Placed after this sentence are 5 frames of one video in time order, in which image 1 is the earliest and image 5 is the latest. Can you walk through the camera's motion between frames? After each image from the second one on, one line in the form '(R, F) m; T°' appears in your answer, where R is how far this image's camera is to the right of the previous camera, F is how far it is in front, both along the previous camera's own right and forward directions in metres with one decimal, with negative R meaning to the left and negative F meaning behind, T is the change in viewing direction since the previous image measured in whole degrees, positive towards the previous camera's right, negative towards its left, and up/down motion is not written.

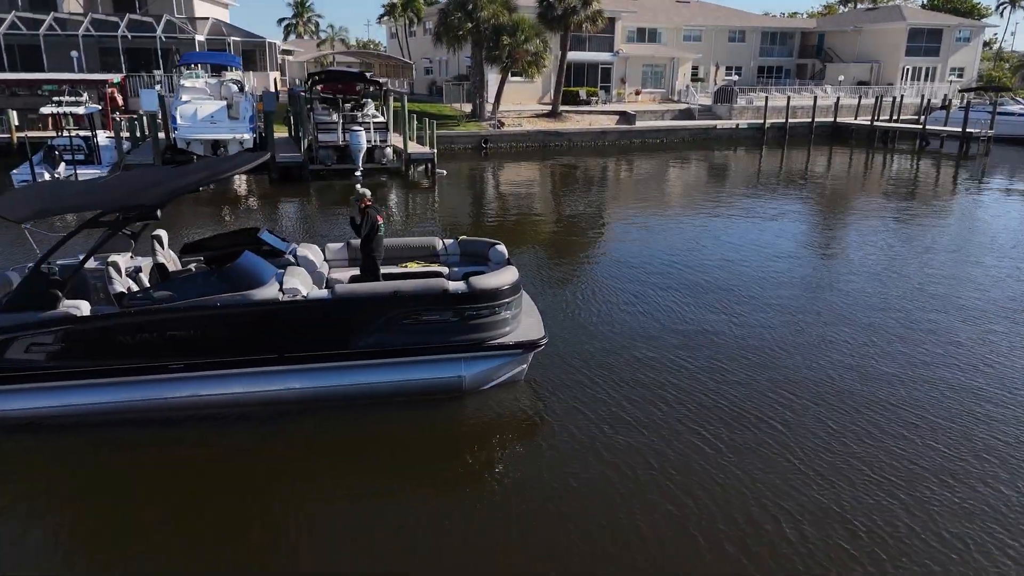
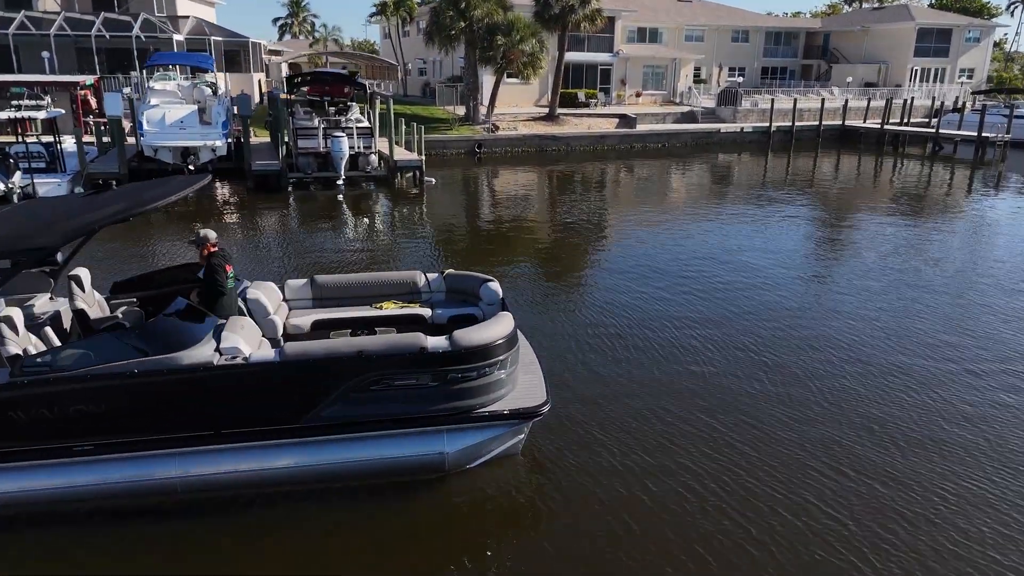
(0.0, +1.3) m; 0°
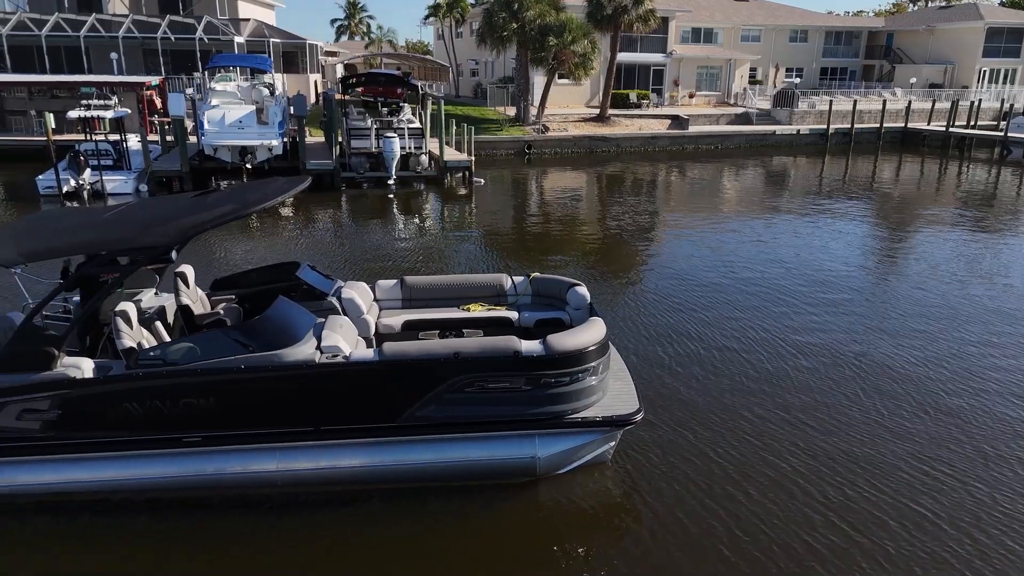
(-0.4, 0.0) m; -3°
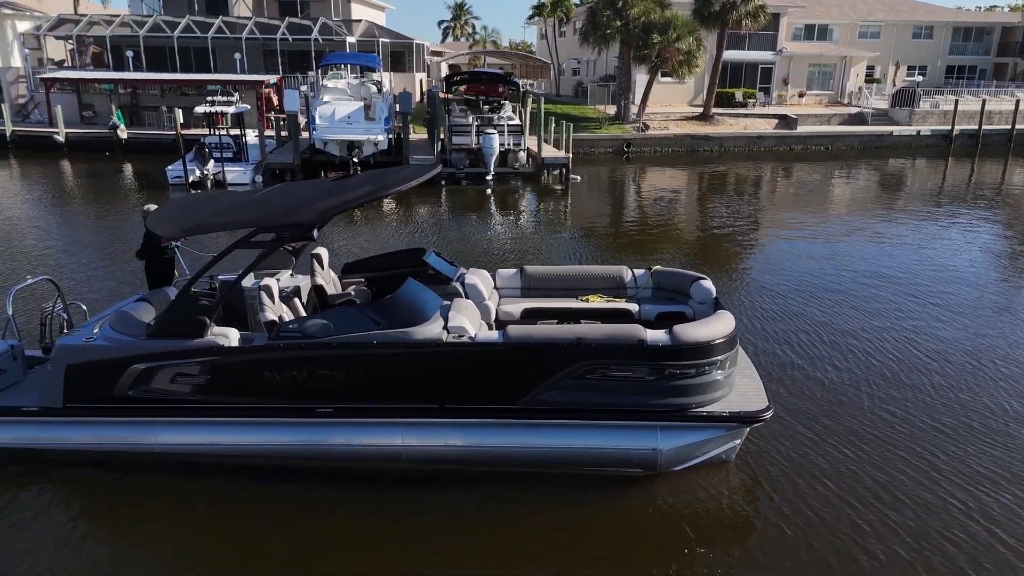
(-0.3, 0.0) m; -7°
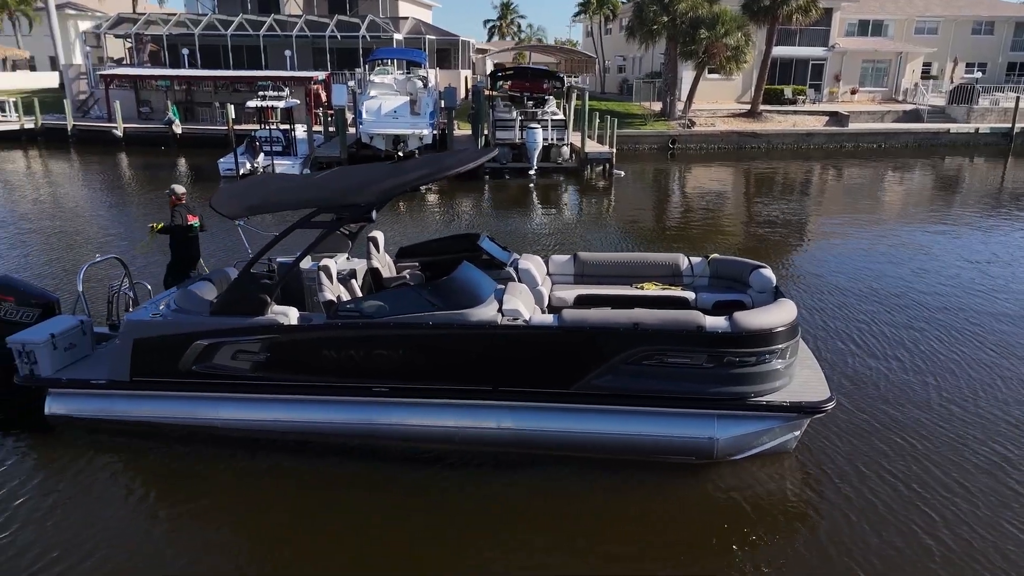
(-0.1, 0.0) m; -3°
